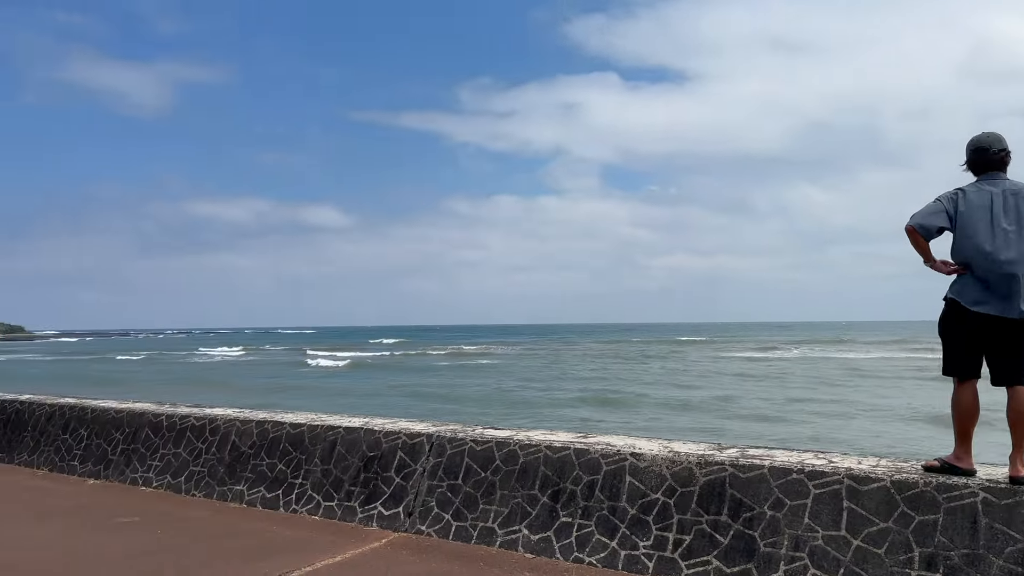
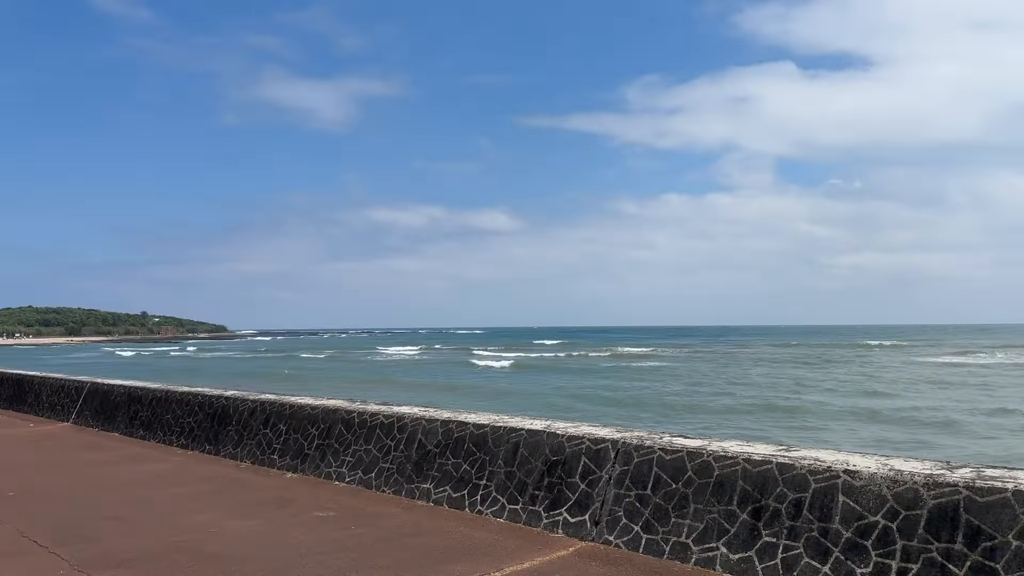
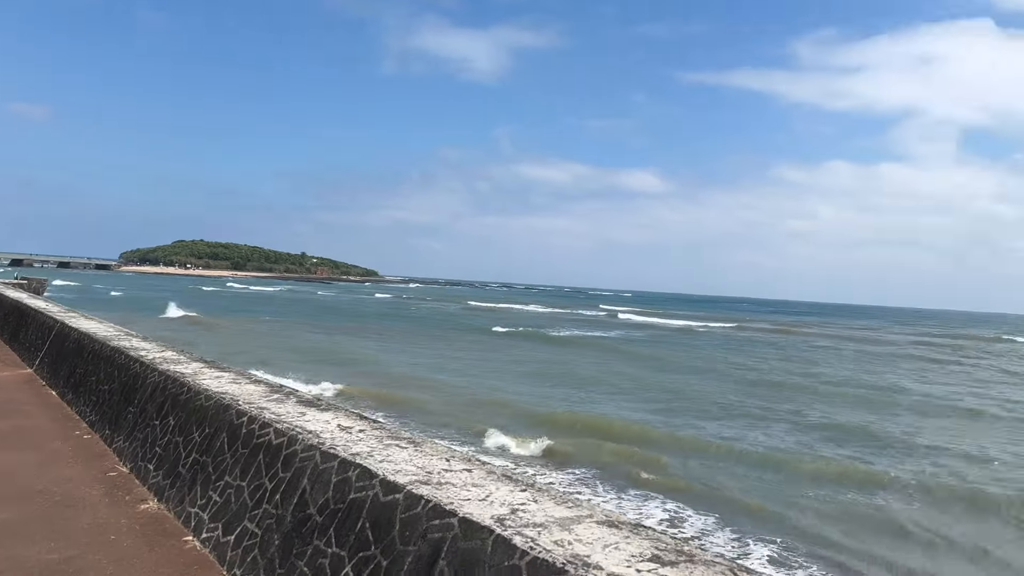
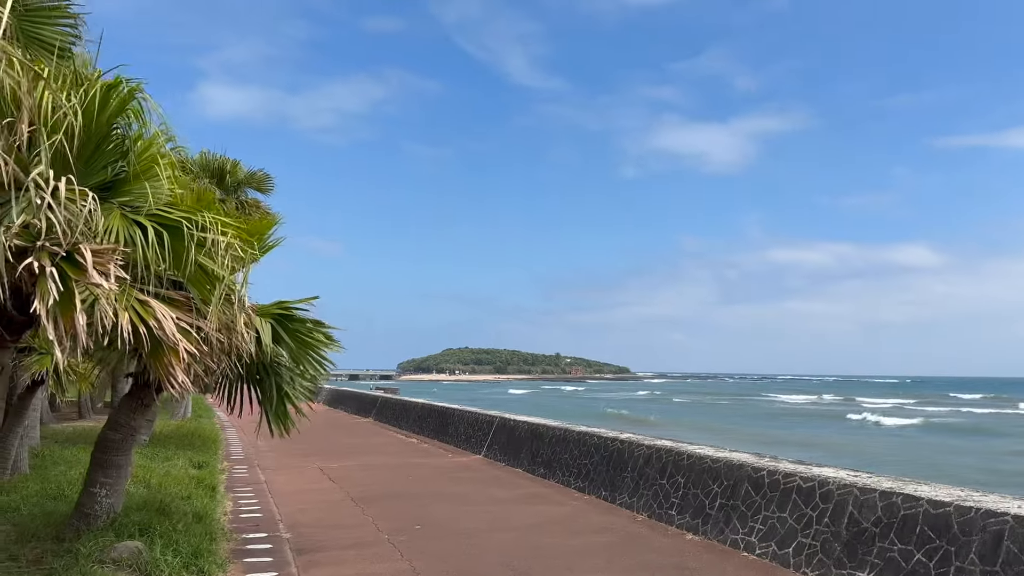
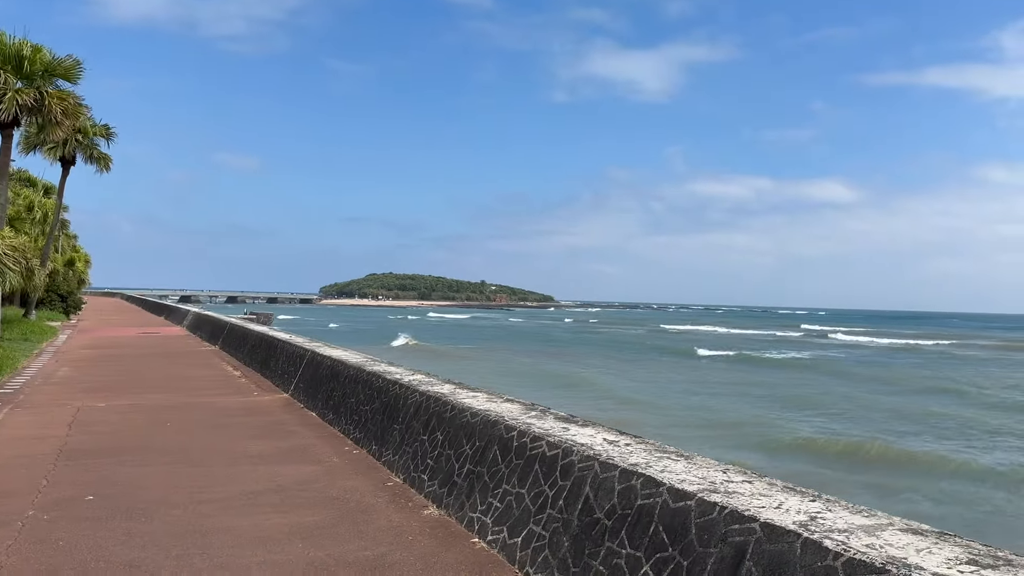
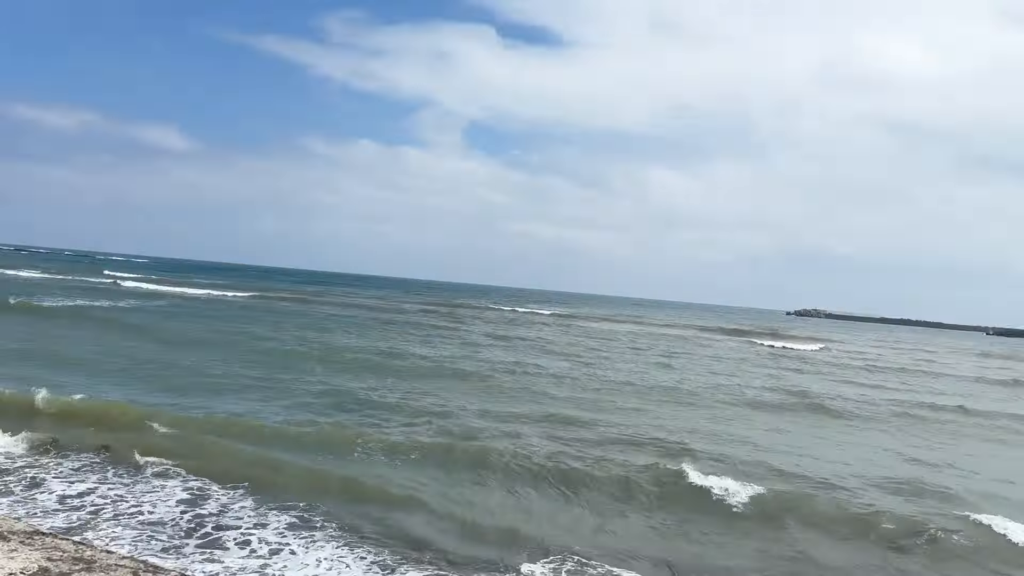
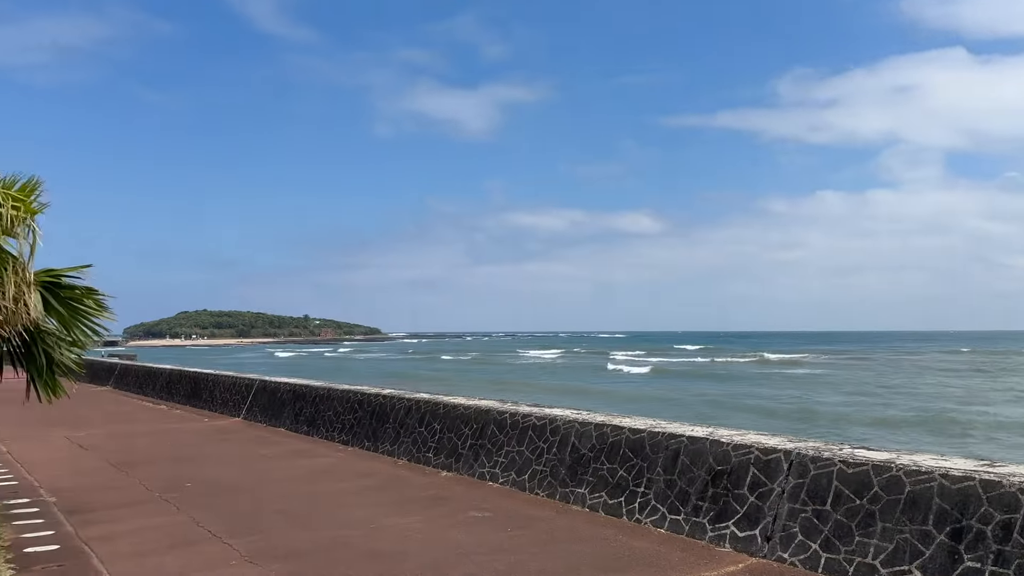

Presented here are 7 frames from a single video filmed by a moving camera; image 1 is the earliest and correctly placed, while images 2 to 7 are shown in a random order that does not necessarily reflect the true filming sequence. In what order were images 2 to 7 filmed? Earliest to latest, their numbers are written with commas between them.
2, 7, 4, 5, 3, 6
